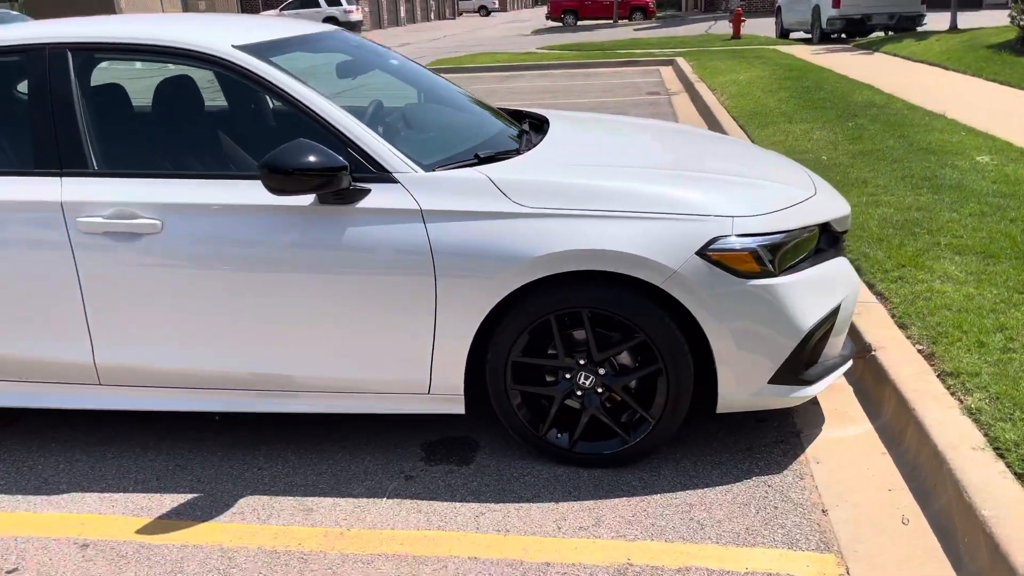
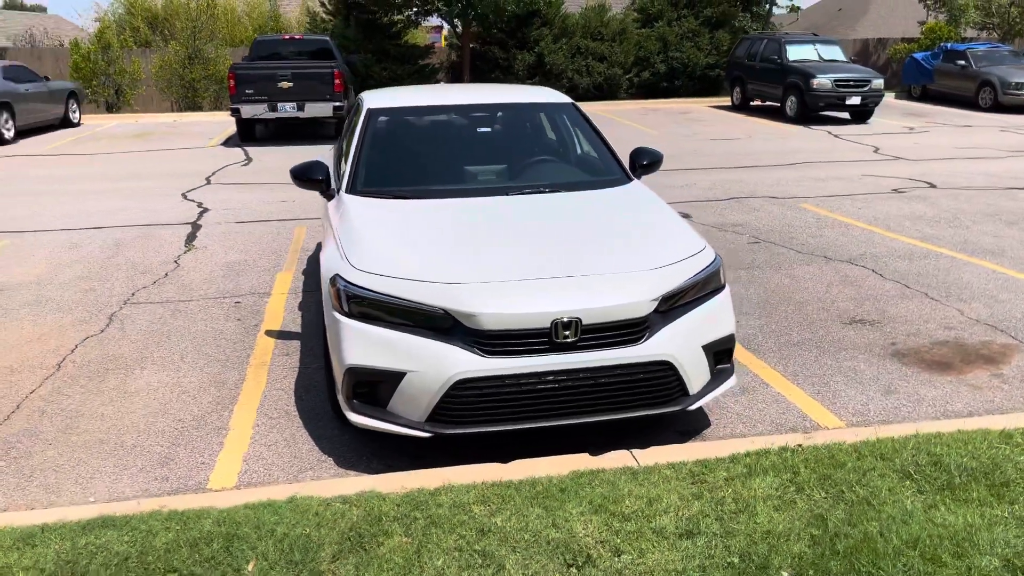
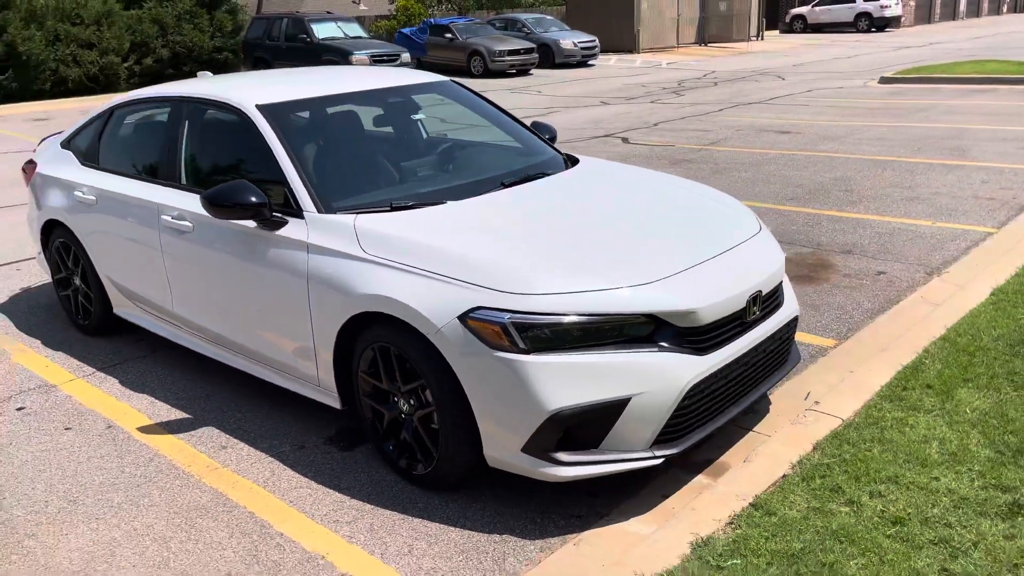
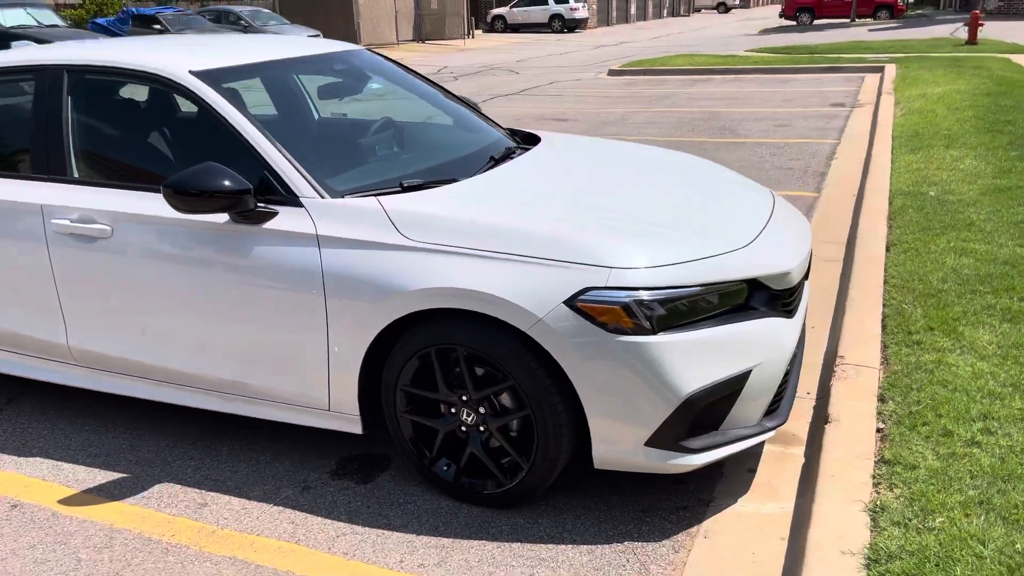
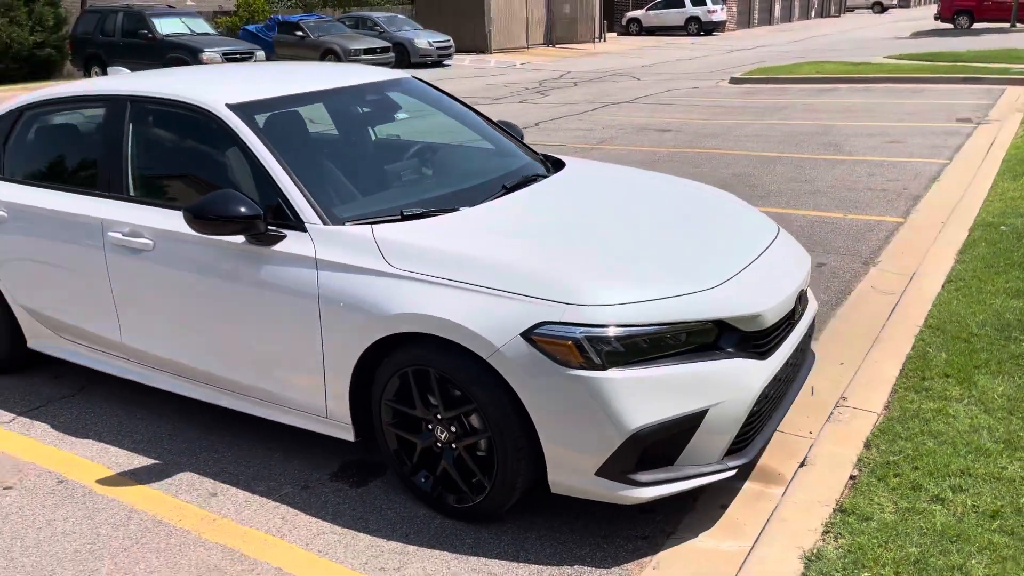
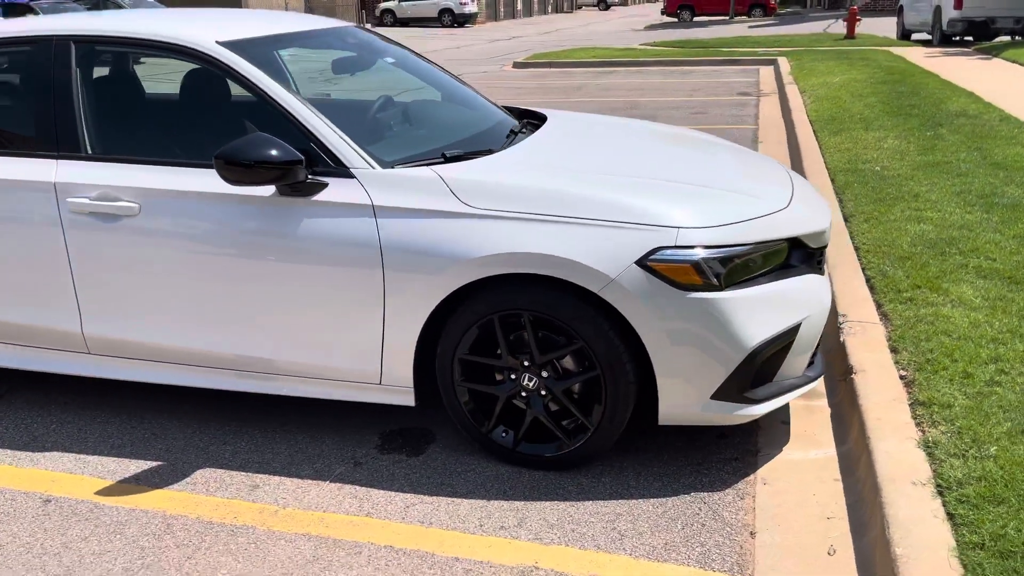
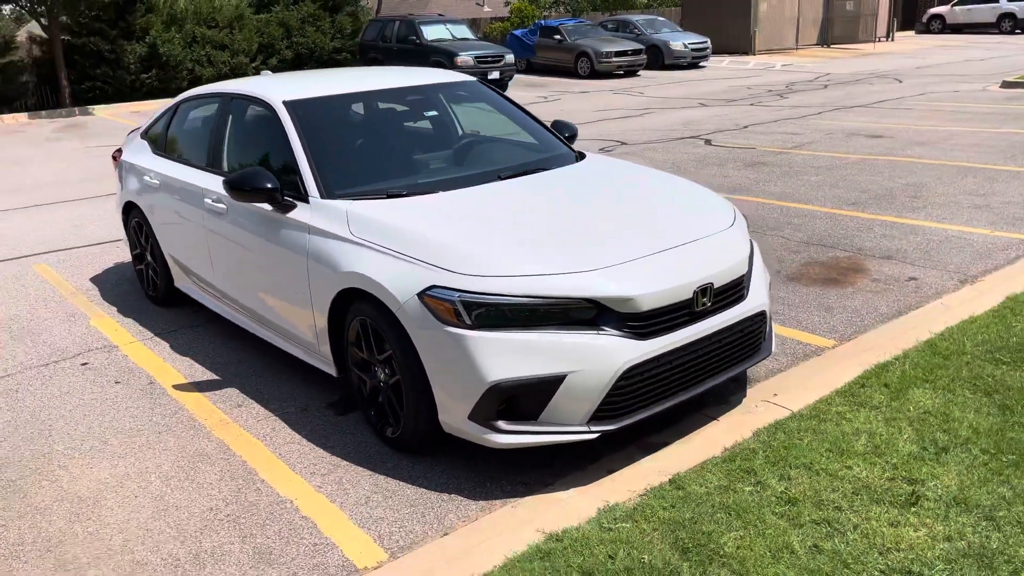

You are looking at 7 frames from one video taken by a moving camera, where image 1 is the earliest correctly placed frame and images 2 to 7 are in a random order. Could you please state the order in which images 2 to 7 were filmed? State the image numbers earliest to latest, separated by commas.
6, 4, 5, 3, 7, 2
